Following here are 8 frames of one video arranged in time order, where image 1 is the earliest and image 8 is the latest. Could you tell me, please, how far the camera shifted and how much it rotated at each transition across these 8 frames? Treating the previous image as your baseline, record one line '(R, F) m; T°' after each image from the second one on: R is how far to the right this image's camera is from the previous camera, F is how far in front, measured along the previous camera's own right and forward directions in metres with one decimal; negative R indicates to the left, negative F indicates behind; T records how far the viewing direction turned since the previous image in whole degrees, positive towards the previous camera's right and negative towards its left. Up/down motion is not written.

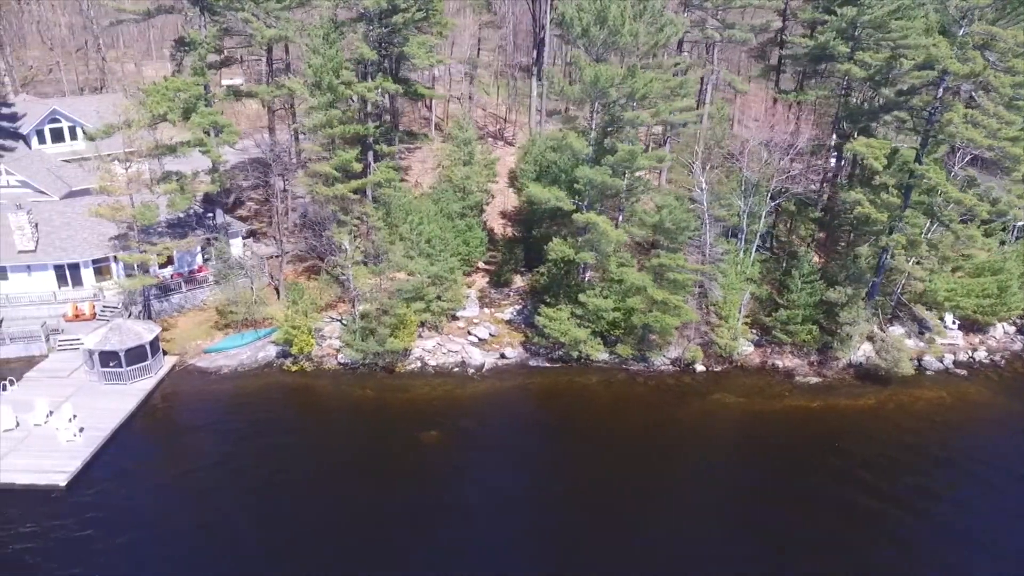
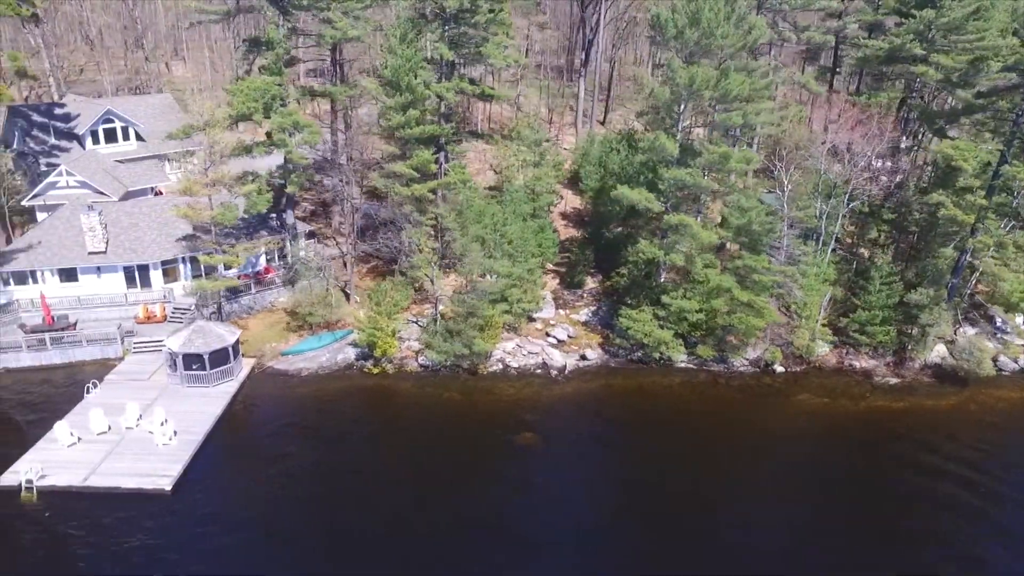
(-2.9, +0.1) m; +1°
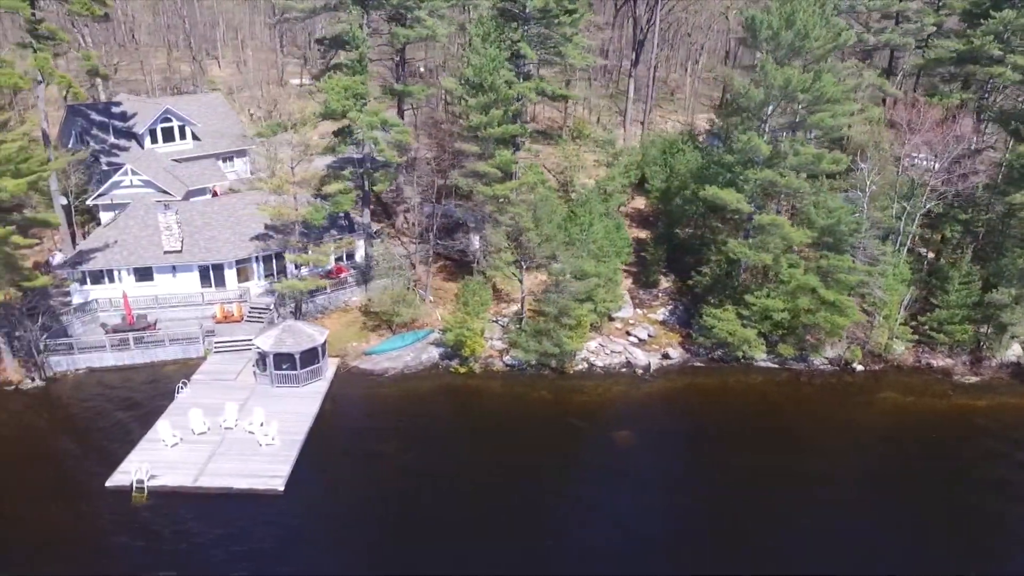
(-3.0, 0.0) m; +1°
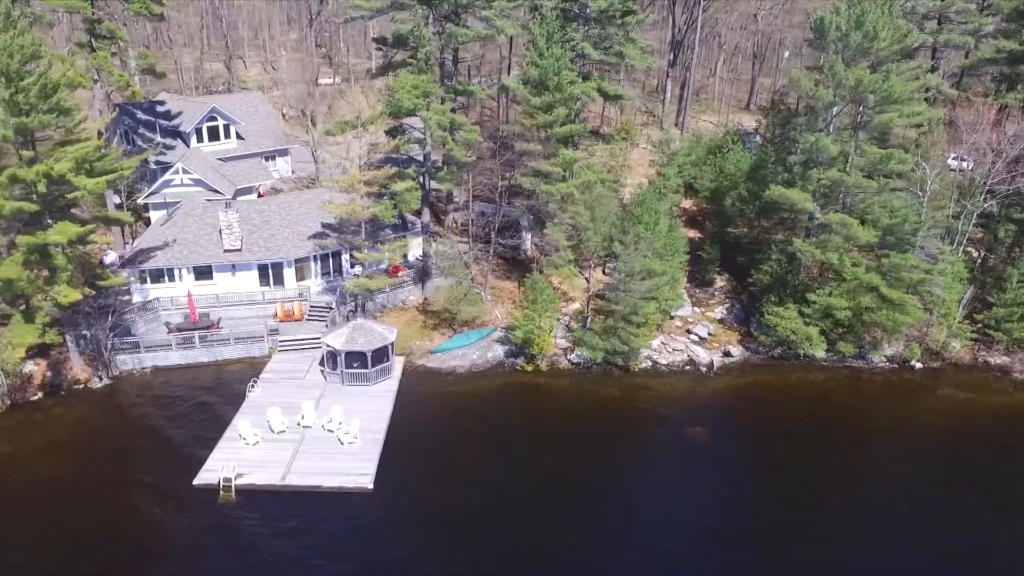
(-2.4, -0.2) m; +1°
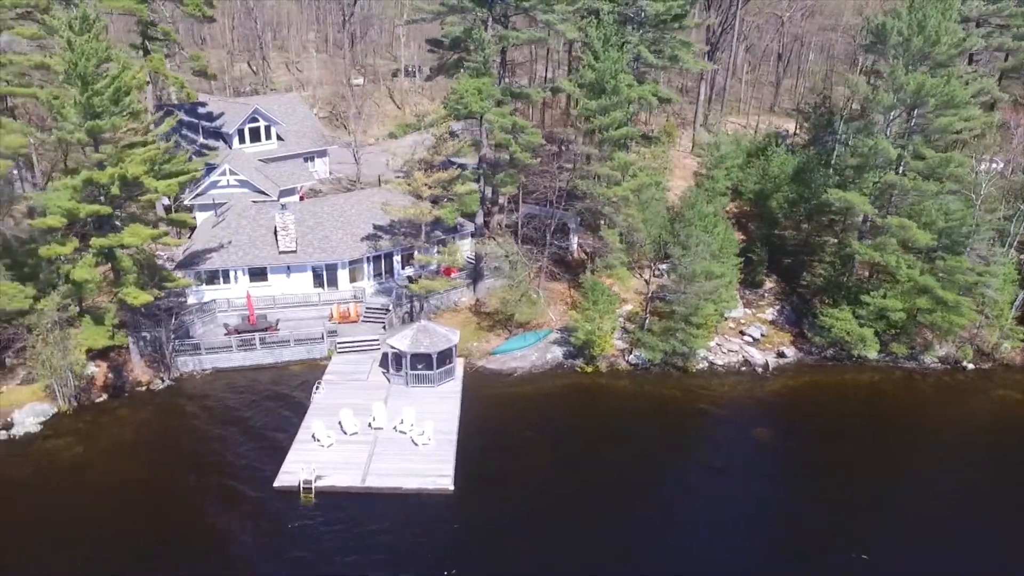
(-2.2, -0.2) m; +1°
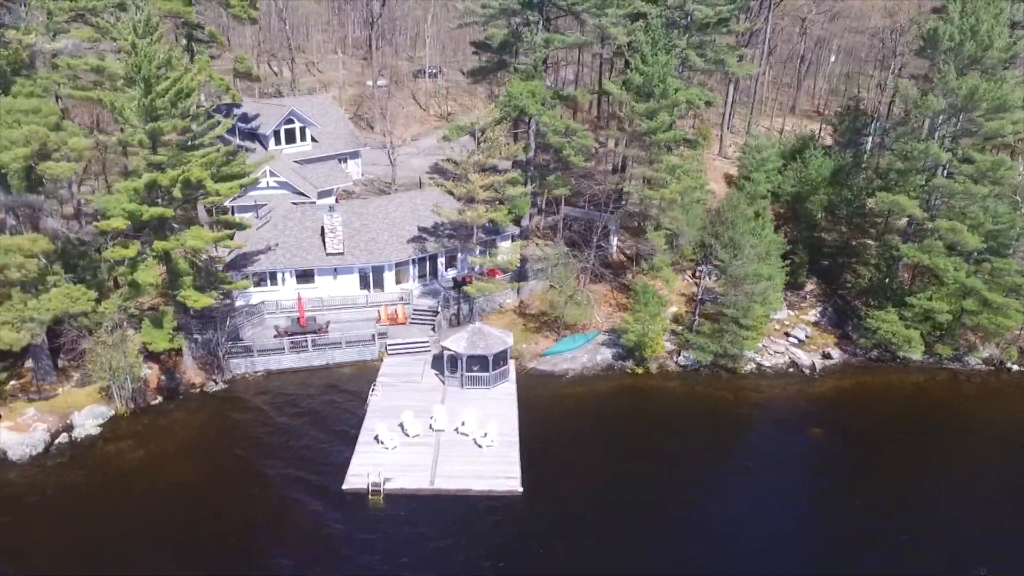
(-1.9, -0.1) m; +1°
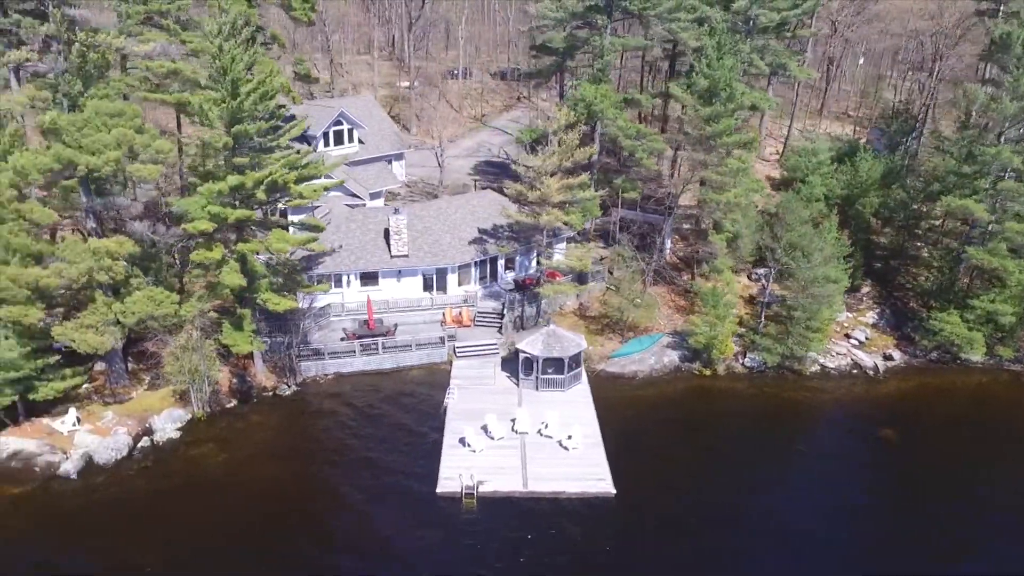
(-2.6, -0.1) m; +1°
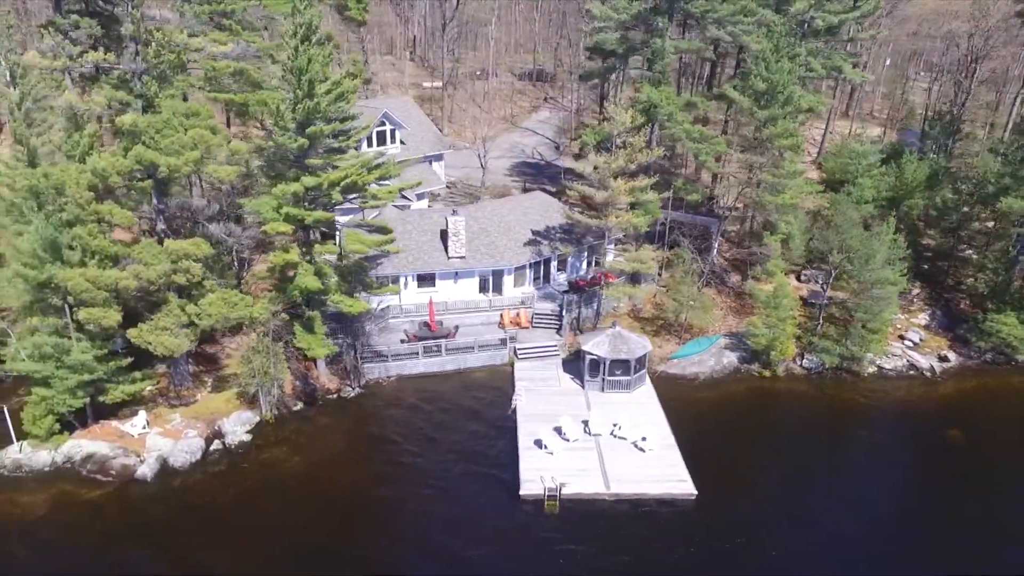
(-2.3, 0.0) m; +1°
